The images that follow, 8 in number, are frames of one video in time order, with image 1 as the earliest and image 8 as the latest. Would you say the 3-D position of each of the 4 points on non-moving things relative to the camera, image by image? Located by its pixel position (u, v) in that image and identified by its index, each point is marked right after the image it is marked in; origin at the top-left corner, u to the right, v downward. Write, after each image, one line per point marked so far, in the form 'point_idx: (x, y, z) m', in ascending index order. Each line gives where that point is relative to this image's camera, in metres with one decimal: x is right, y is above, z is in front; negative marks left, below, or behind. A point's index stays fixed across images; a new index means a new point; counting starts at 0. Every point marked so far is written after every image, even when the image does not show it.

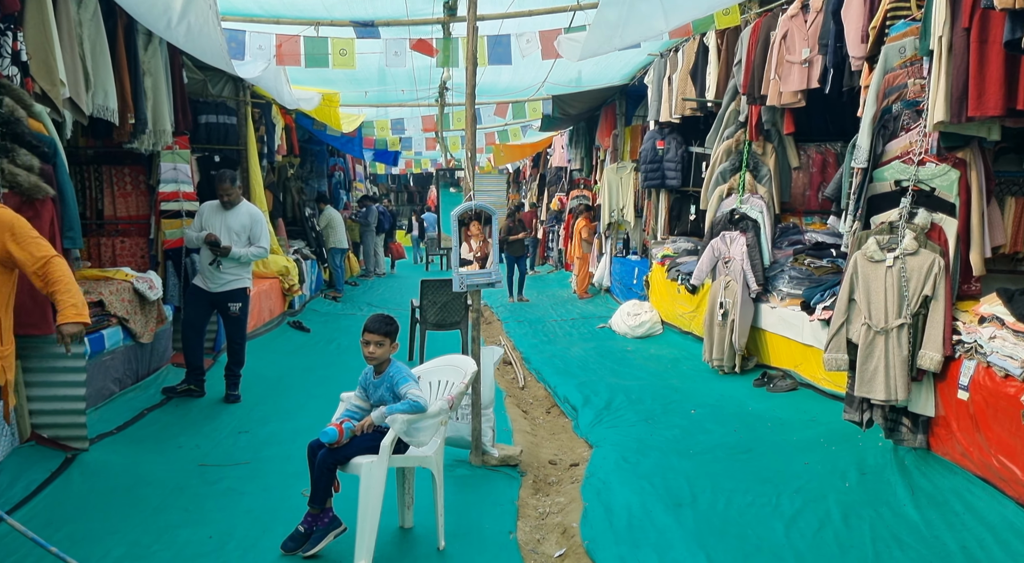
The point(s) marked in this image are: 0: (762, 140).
0: (+2.4, +1.4, +7.6) m
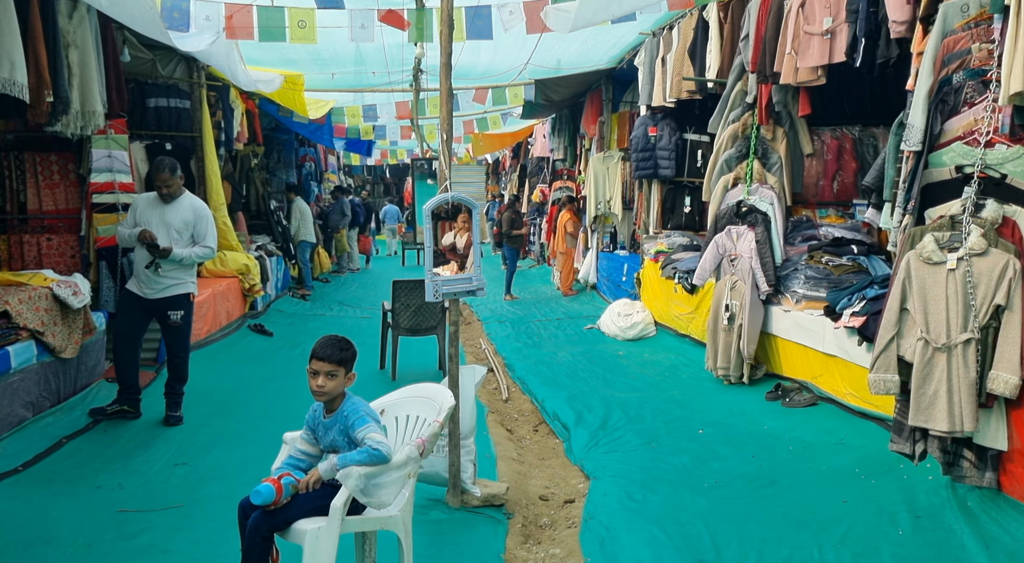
0: (+2.3, +1.4, +6.8) m
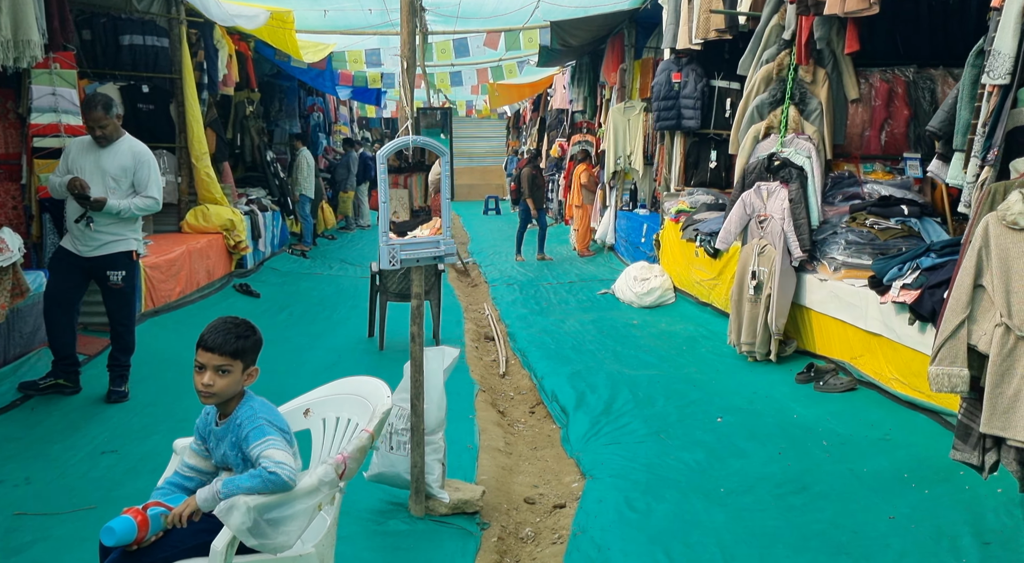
0: (+2.3, +1.7, +5.9) m
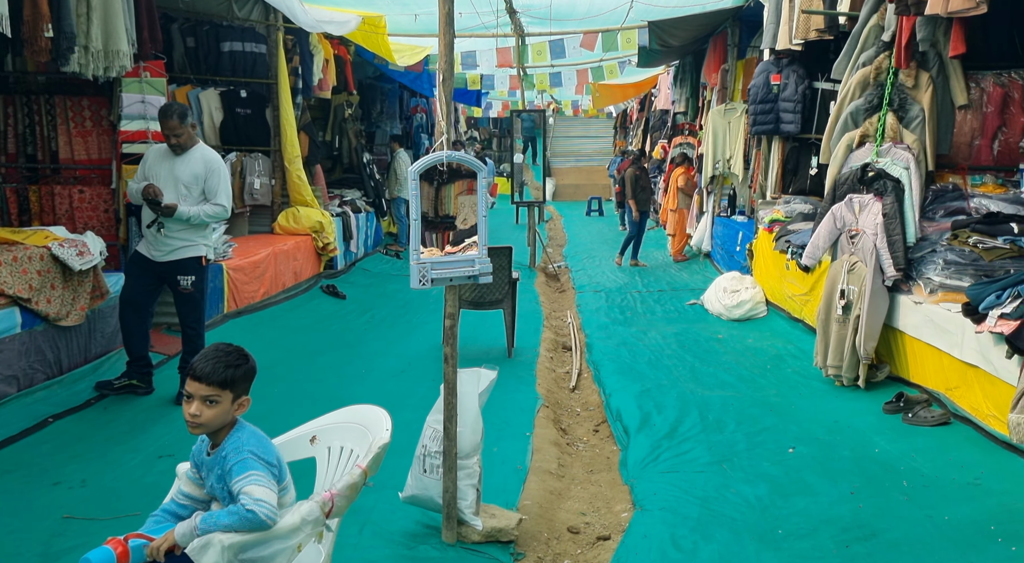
0: (+2.8, +1.5, +5.4) m
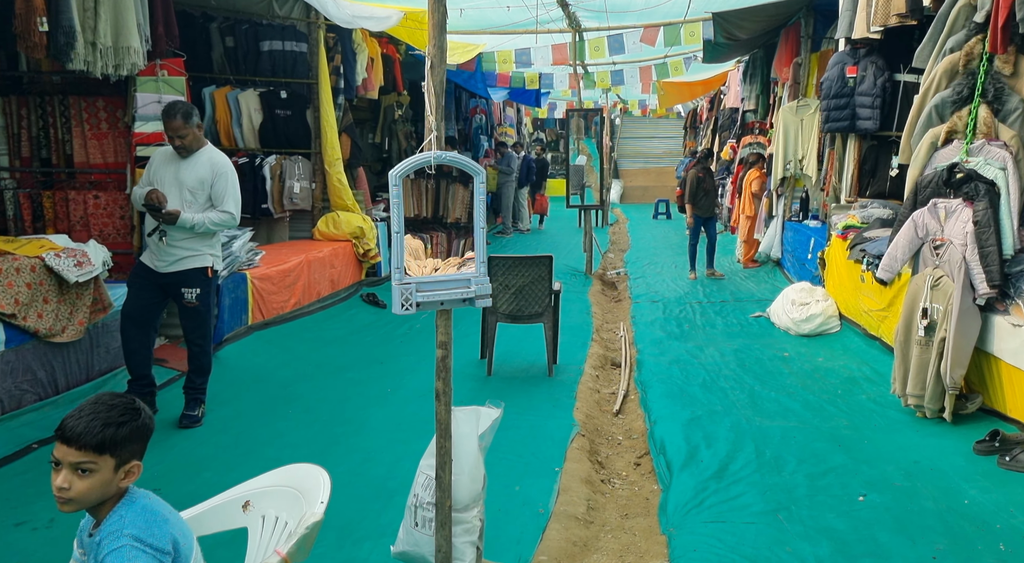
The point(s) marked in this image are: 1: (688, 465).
0: (+3.0, +1.4, +4.7) m
1: (+1.0, -1.0, +4.4) m
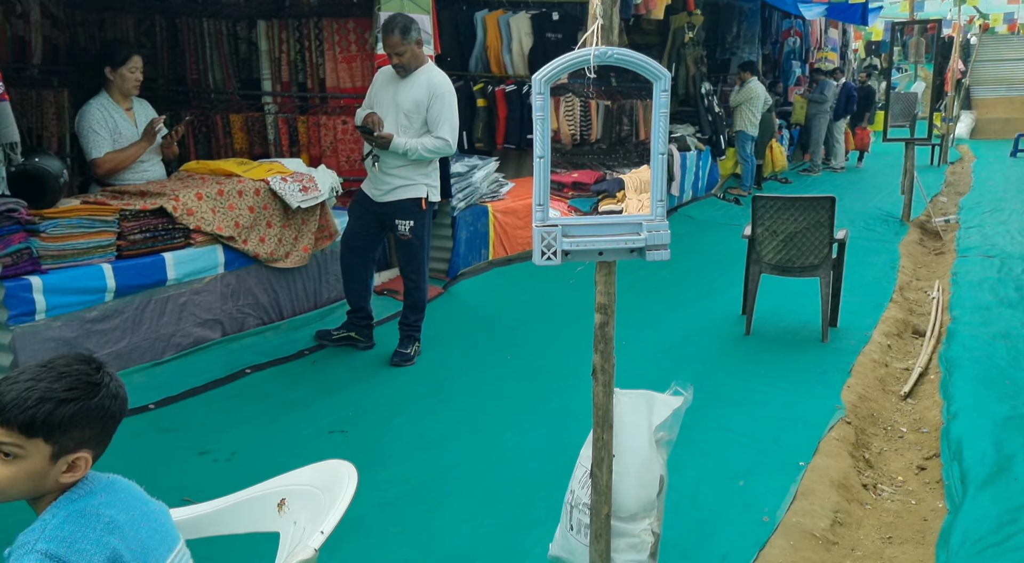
0: (+4.0, +1.4, +2.5) m
1: (+2.0, -0.9, +3.3) m
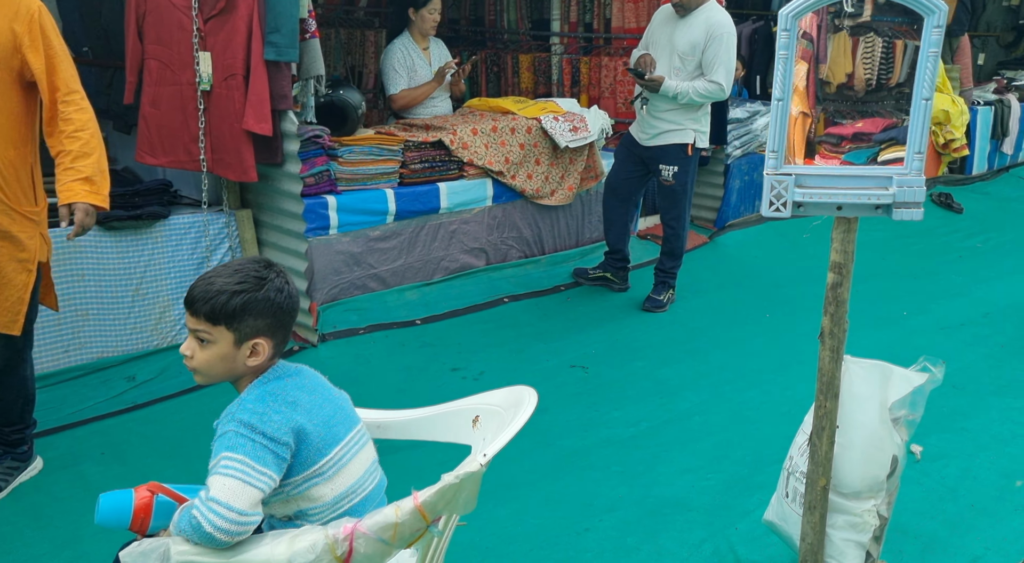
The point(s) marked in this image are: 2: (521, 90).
0: (+4.6, +1.1, +0.8) m
1: (+2.8, -0.9, +2.4) m
2: (+0.1, +1.4, +5.9) m
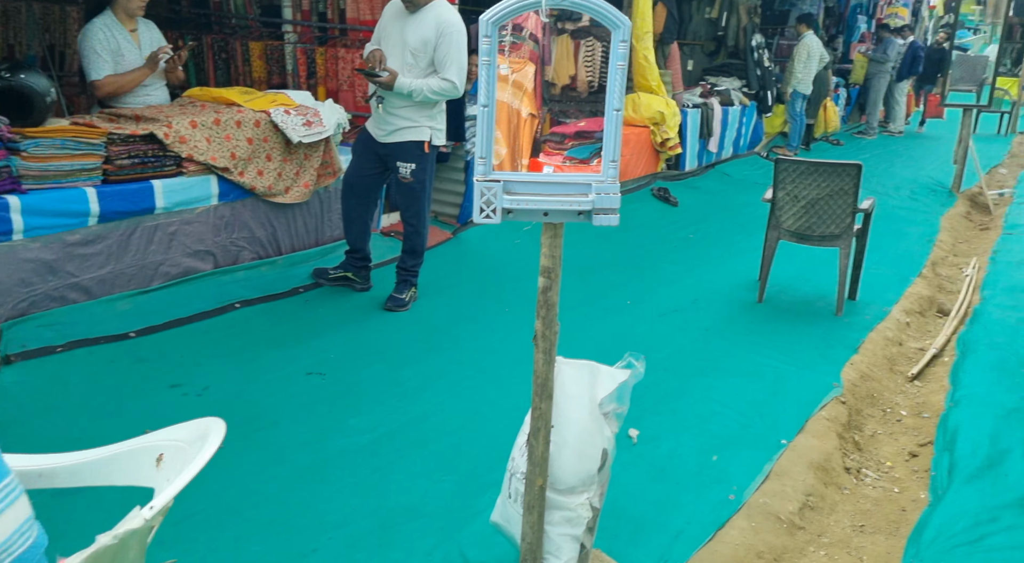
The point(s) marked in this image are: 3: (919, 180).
0: (+4.0, +1.3, +2.0) m
1: (+1.9, -0.8, +3.1) m
2: (-1.9, +1.4, +5.6) m
3: (+5.1, +1.2, +9.7) m
